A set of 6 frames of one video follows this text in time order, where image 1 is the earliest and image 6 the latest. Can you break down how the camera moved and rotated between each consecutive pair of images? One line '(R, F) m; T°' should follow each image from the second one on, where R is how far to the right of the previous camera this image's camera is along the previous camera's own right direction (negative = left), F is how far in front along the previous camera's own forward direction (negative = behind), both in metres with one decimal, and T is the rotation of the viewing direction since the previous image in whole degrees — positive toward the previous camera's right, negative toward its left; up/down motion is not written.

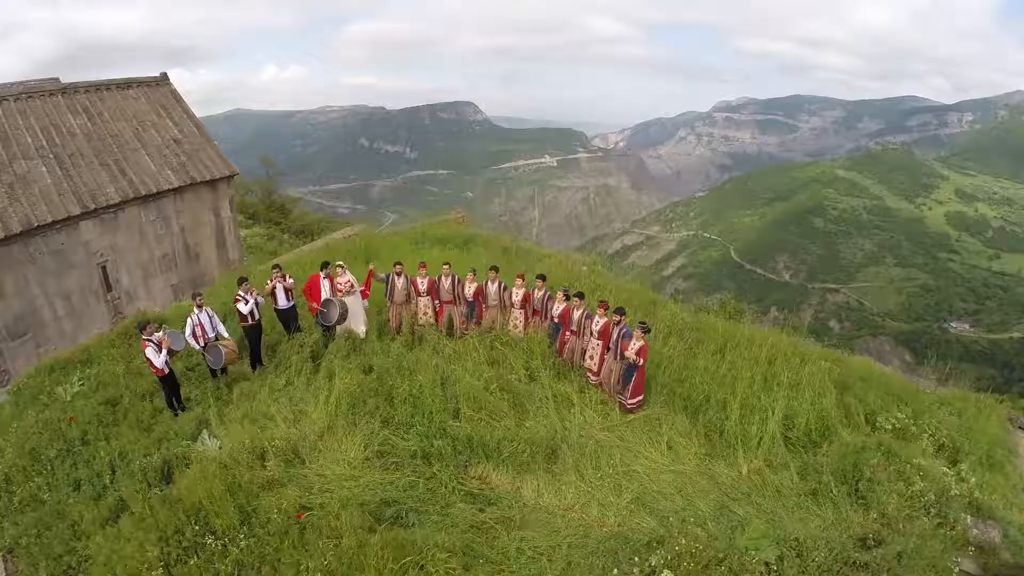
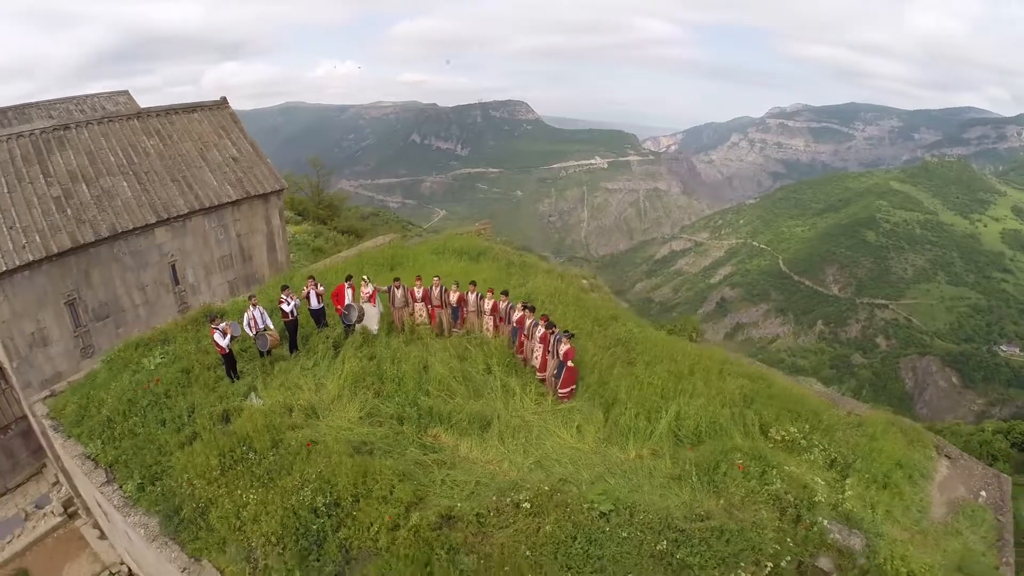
(+1.0, -1.6) m; -5°
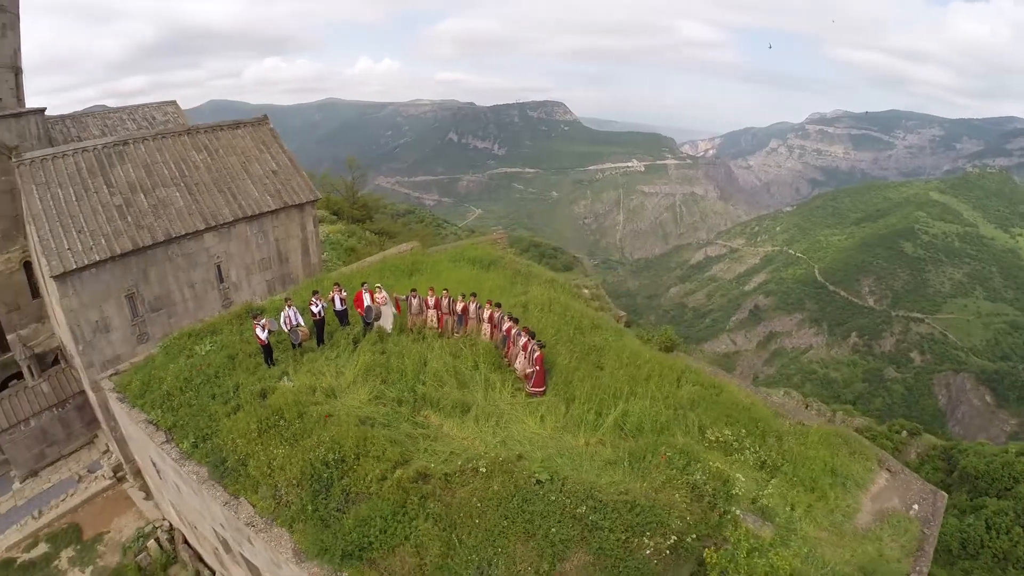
(+0.7, -1.4) m; -3°
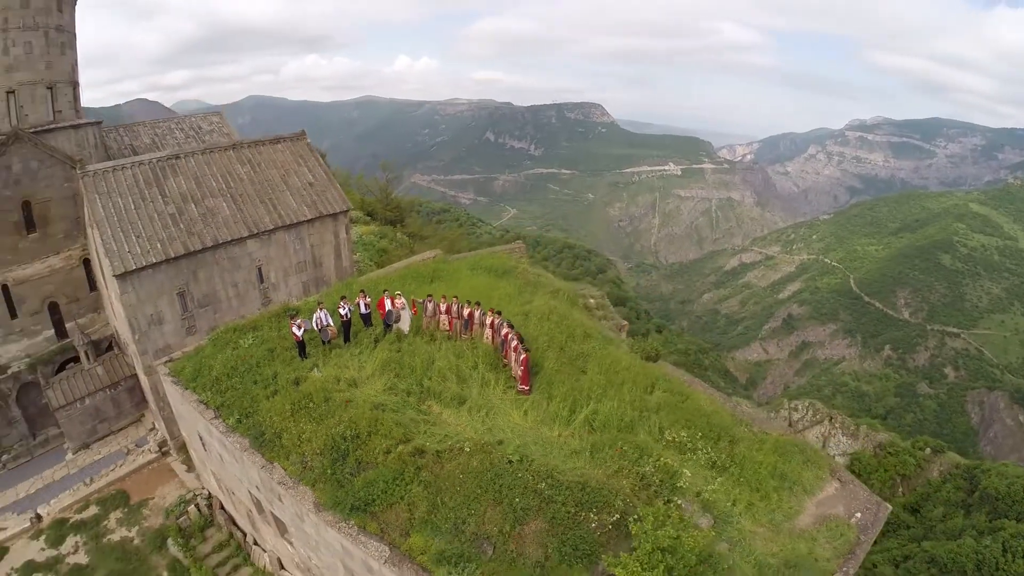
(+0.6, -1.4) m; -3°
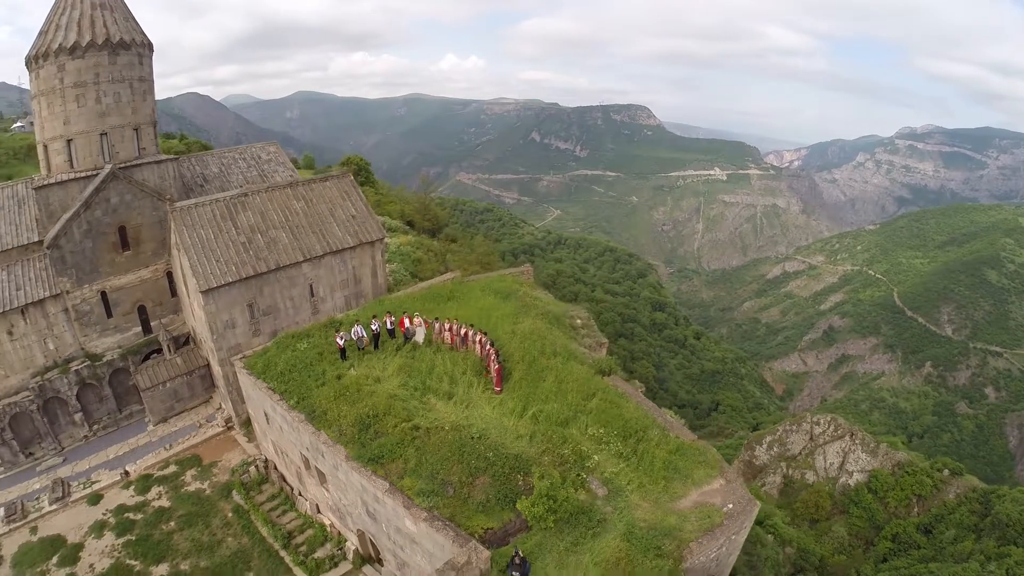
(+1.4, -3.6) m; -4°
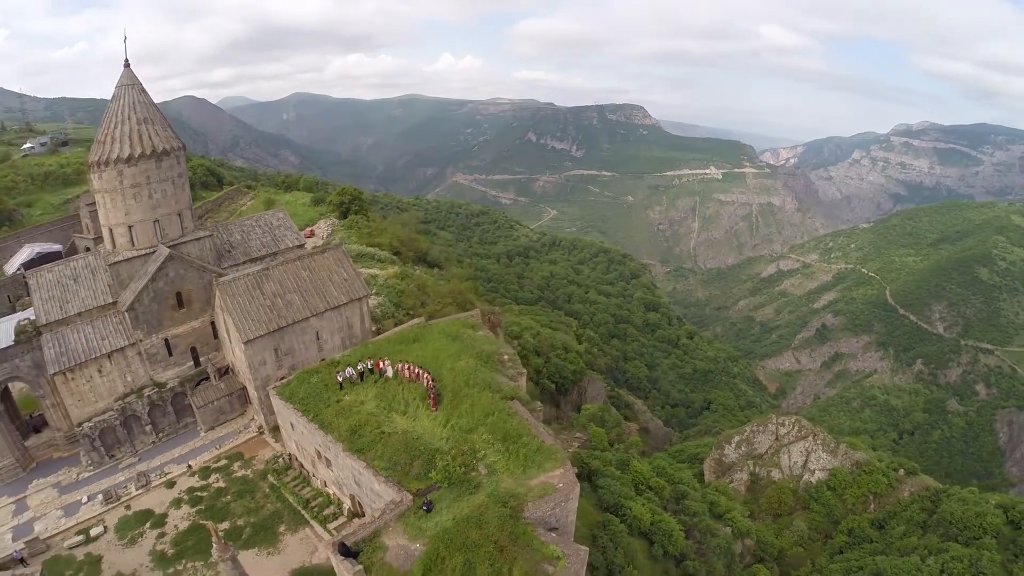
(+1.1, -3.4) m; 0°
